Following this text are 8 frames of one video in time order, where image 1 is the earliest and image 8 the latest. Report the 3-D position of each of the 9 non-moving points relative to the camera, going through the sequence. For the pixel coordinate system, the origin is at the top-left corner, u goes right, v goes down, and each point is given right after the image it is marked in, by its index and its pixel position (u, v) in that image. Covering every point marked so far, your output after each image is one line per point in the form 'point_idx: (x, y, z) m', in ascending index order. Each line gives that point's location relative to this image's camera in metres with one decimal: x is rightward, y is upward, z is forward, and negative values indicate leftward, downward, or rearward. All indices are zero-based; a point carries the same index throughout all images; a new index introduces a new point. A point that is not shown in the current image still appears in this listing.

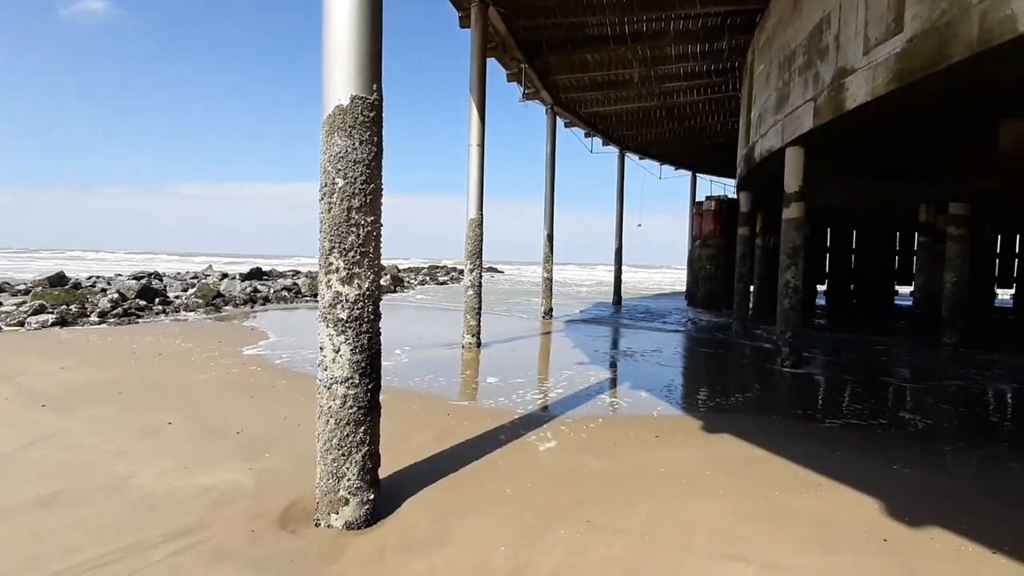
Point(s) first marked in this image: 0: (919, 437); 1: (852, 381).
0: (+4.2, -1.5, +5.1) m
1: (+5.8, -1.6, +8.4) m
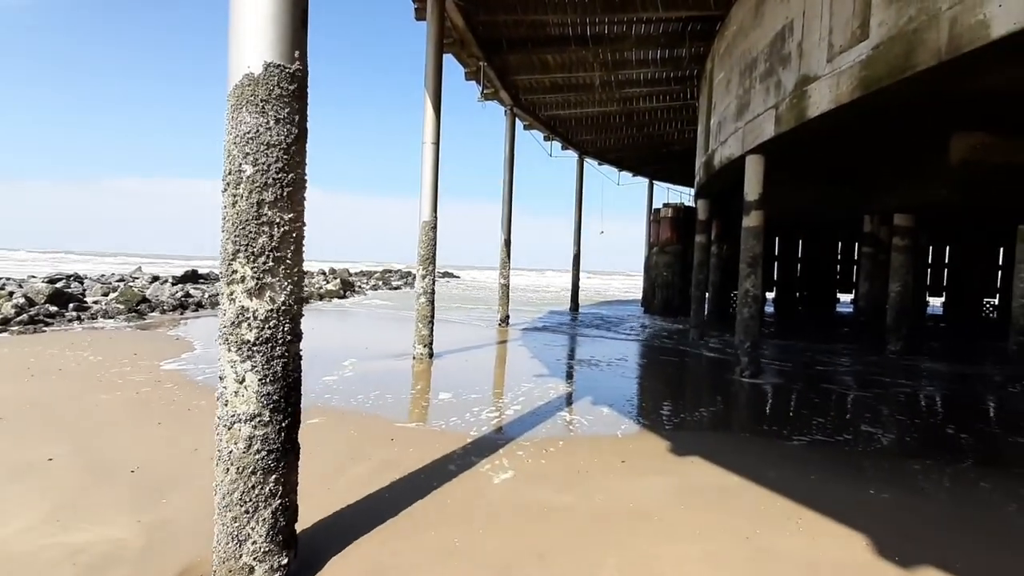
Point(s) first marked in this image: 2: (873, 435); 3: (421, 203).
0: (+3.7, -1.6, +4.9) m
1: (+5.0, -1.7, +8.4) m
2: (+4.0, -1.6, +5.6) m
3: (-1.7, +1.6, +9.3) m
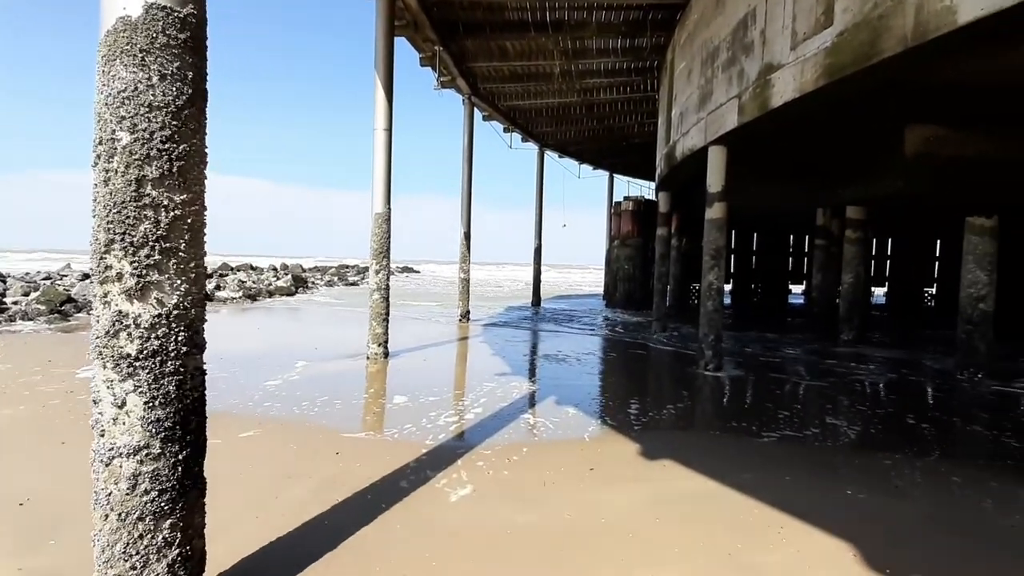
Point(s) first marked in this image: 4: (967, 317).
0: (+3.3, -1.5, +4.8) m
1: (+4.4, -1.6, +8.4) m
2: (+3.6, -1.6, +5.5) m
3: (-2.4, +1.7, +8.7) m
4: (+8.1, -0.5, +8.8) m
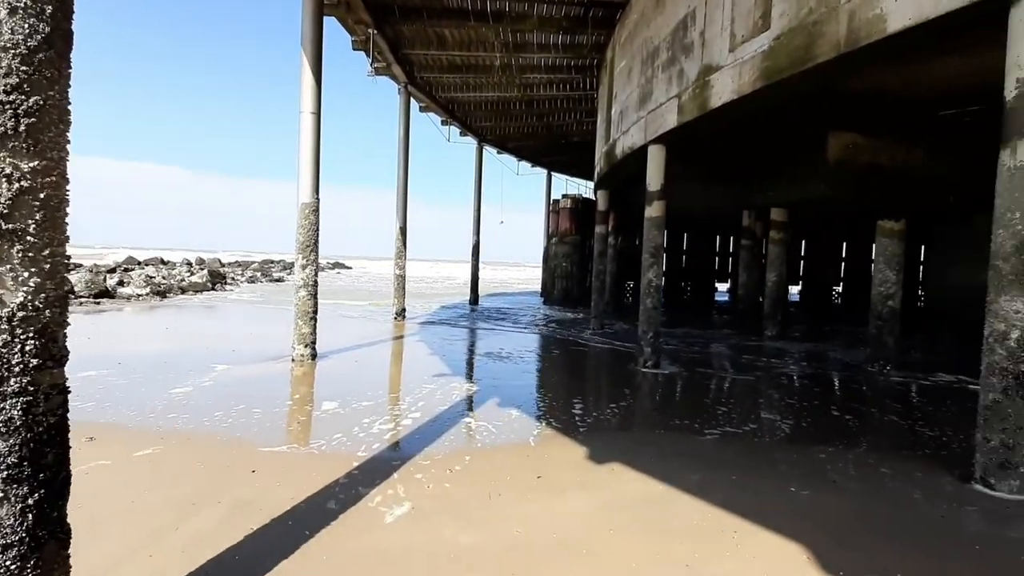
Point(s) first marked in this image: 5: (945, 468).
0: (+2.8, -1.5, +5.0) m
1: (+3.3, -1.6, +8.6) m
2: (+3.0, -1.5, +5.6) m
3: (-3.4, +1.7, +8.1) m
4: (+7.0, -0.5, +9.5) m
5: (+3.7, -1.6, +4.3) m
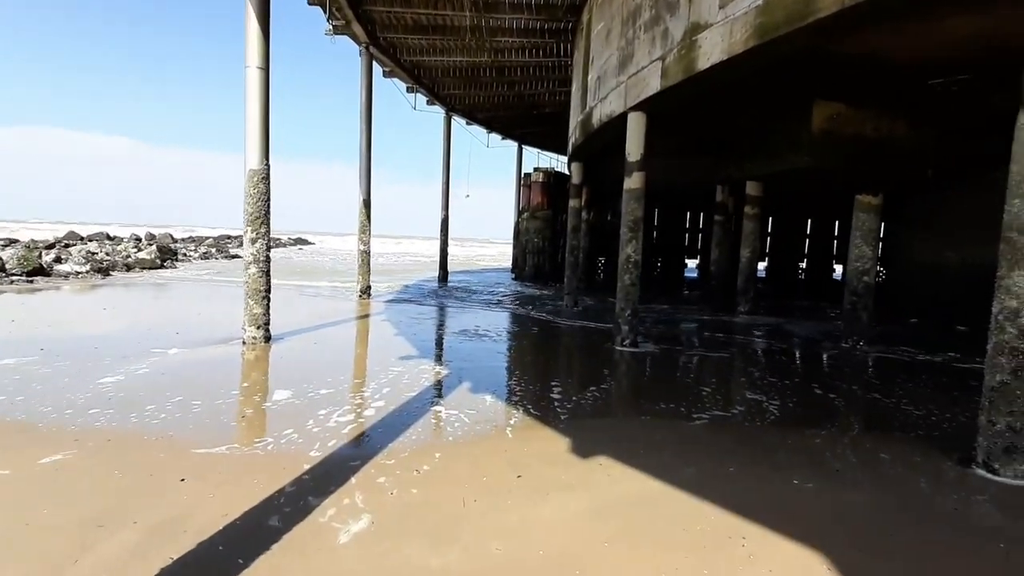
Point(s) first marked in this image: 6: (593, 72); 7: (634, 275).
0: (+2.5, -1.3, +4.7) m
1: (+2.9, -1.2, +8.4) m
2: (+2.7, -1.3, +5.4) m
3: (-3.8, +2.1, +7.3) m
4: (+6.5, 0.0, +9.4) m
5: (+3.5, -1.3, +4.1) m
6: (+1.6, +4.3, +9.8) m
7: (+2.0, +0.2, +8.4) m
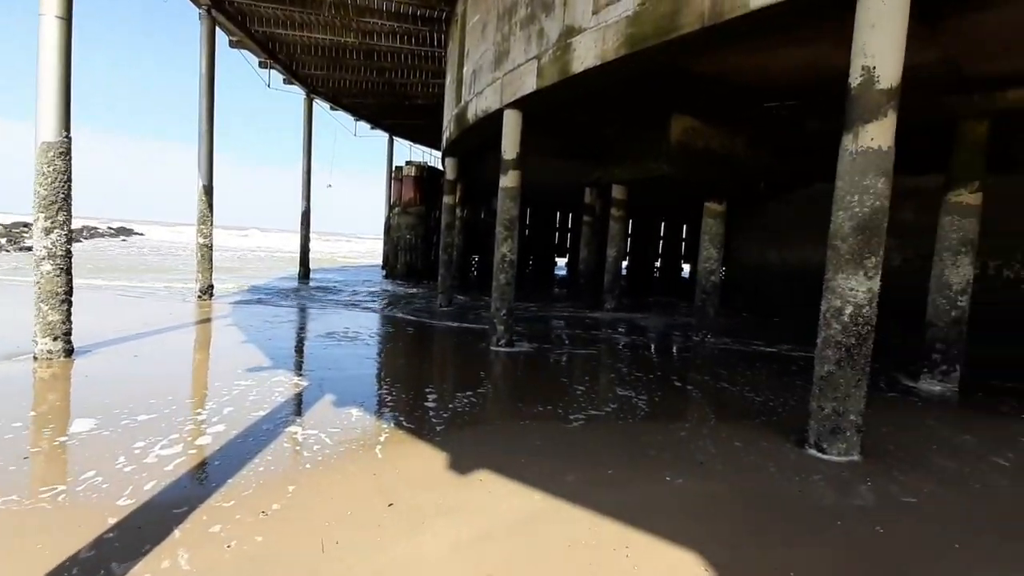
0: (+1.4, -1.3, +4.9) m
1: (+0.8, -1.1, +8.5) m
2: (+1.3, -1.3, +5.6) m
3: (-5.5, +2.1, +5.8) m
4: (+4.0, 0.0, +10.4) m
5: (+2.5, -1.4, +4.6) m
6: (-0.8, +4.3, +9.6) m
7: (0.0, +0.2, +8.3) m
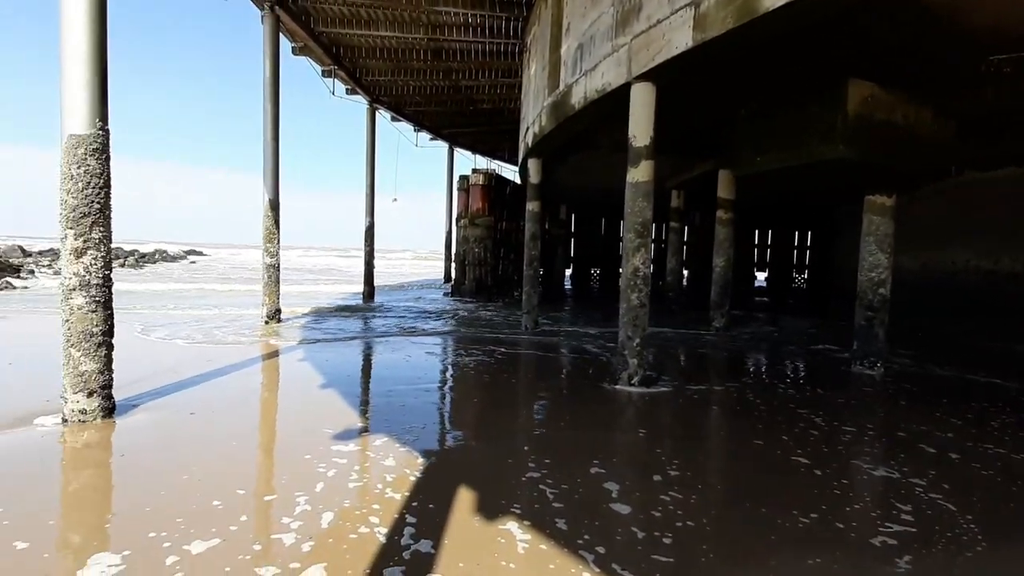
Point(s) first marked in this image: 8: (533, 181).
0: (+2.8, -1.5, +2.9) m
1: (+2.6, -1.4, +6.6) m
2: (+2.9, -1.5, +3.6) m
3: (-4.0, +1.7, +4.5) m
4: (+5.9, -0.3, +8.2) m
5: (+3.9, -1.5, +2.5) m
6: (+0.9, +3.9, +7.9) m
7: (+1.7, -0.1, +6.5) m
8: (+0.5, +2.4, +11.2) m
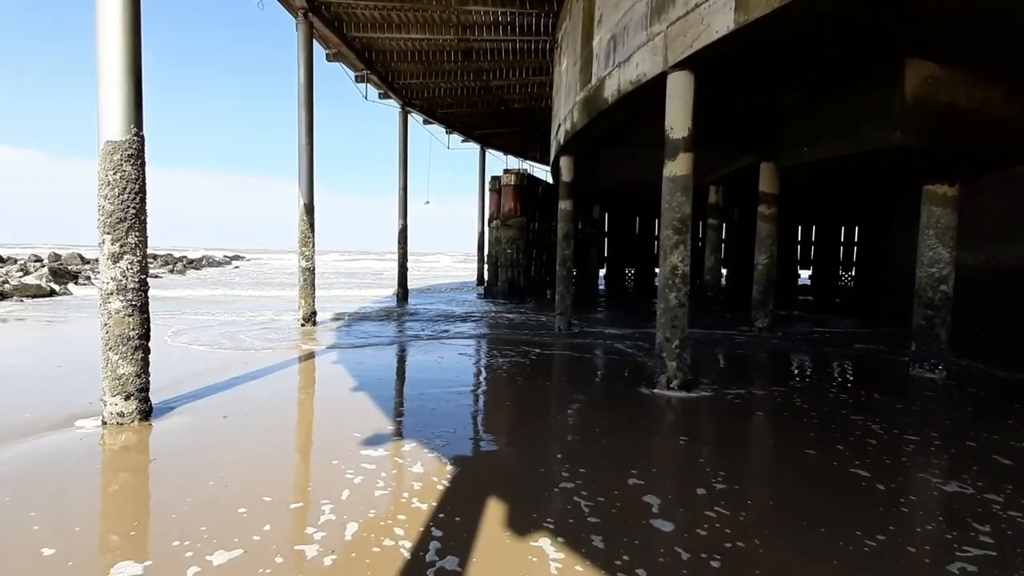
0: (+3.0, -1.4, +2.5) m
1: (+3.0, -1.4, +6.2) m
2: (+3.1, -1.4, +3.2) m
3: (-3.7, +1.6, +4.6) m
4: (+6.4, -0.2, +7.6) m
5: (+4.1, -1.5, +2.0) m
6: (+1.4, +3.9, +7.7) m
7: (+2.1, -0.1, +6.2) m
8: (+1.2, +2.4, +10.9) m
